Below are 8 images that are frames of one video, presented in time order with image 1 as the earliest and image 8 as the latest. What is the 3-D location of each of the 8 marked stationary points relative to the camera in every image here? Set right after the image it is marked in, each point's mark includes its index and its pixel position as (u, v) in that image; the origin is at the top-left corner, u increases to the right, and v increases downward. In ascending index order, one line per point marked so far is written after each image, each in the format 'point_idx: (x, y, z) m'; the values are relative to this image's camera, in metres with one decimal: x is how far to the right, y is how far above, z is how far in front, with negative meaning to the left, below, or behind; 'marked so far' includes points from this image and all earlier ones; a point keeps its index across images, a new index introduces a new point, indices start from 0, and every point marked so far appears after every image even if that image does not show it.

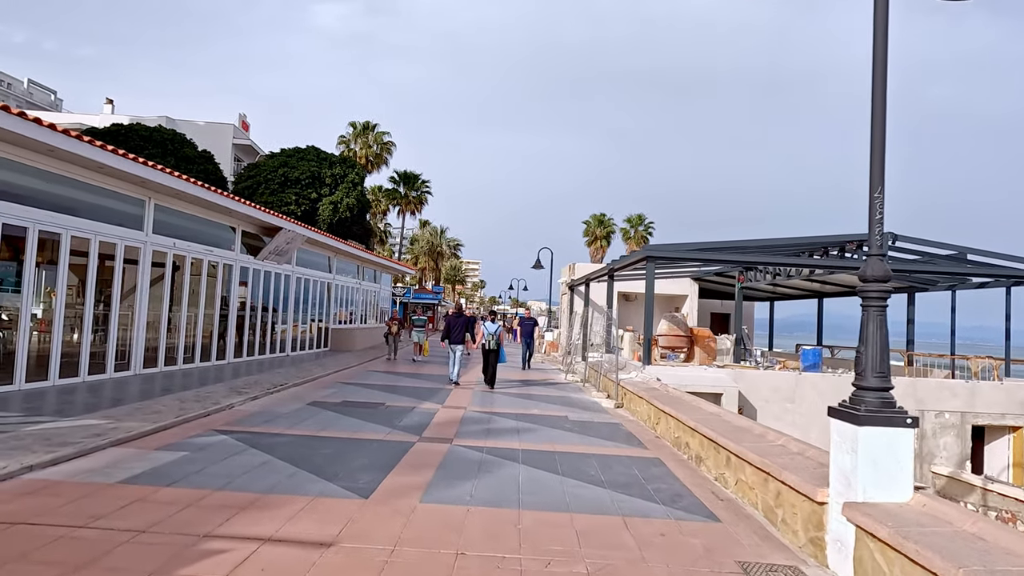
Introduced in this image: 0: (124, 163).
0: (-6.3, +2.0, +10.3) m
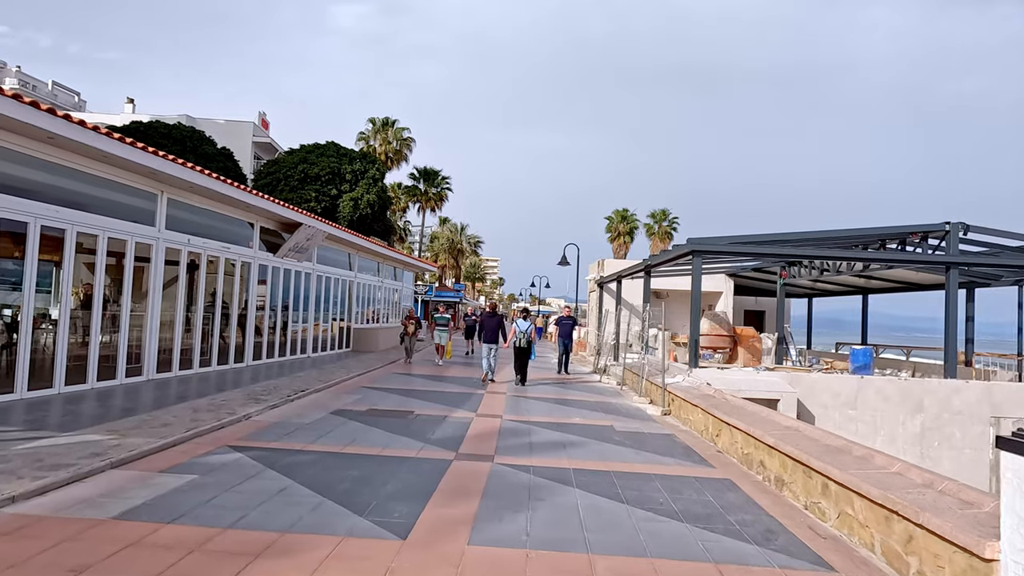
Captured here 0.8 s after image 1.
0: (-5.7, +2.0, +9.6) m
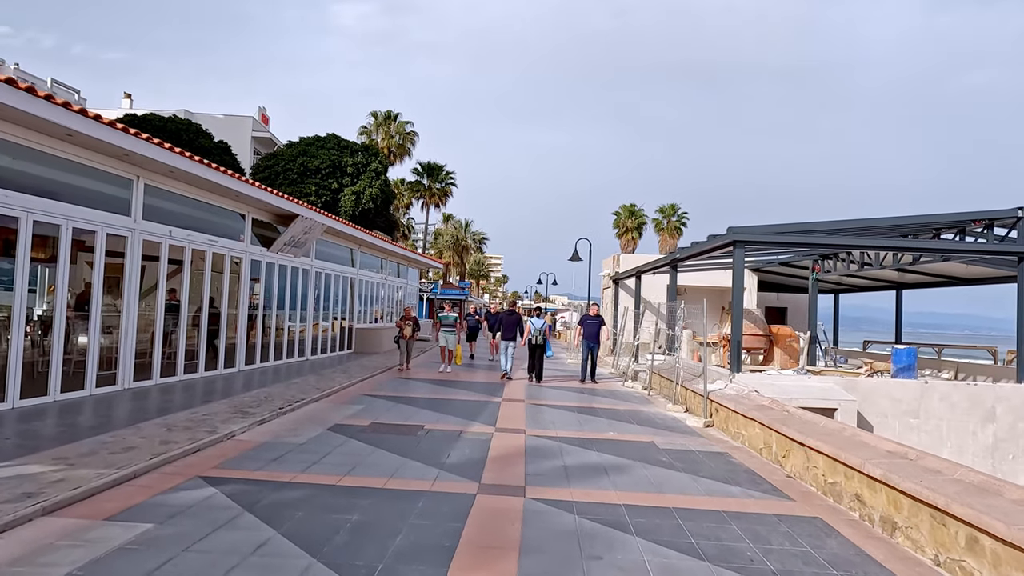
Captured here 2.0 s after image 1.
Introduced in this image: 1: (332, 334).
0: (-5.4, +2.0, +8.3) m
1: (-5.3, -1.4, +18.7) m
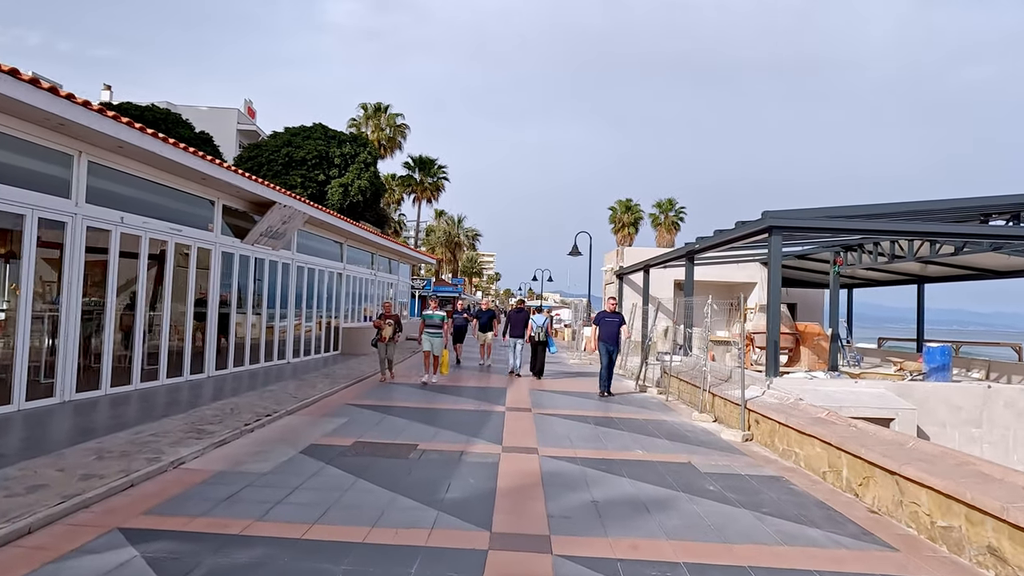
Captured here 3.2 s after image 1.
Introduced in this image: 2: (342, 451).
0: (-5.3, +2.1, +6.9) m
1: (-5.3, -1.3, +17.3) m
2: (-1.8, -1.7, +6.6) m
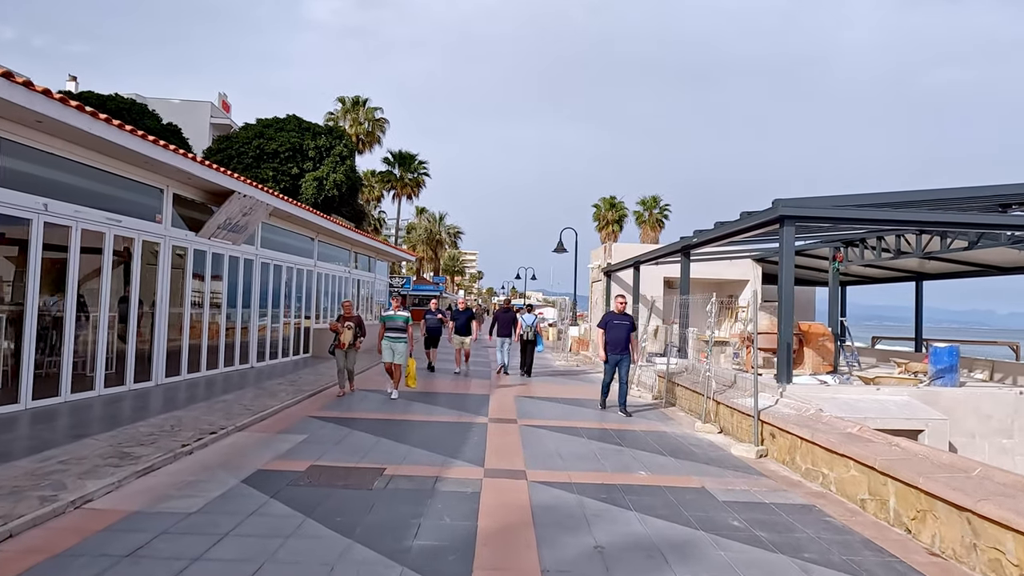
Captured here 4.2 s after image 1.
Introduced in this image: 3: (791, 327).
0: (-5.4, +2.1, +5.7) m
1: (-5.7, -1.2, +16.1) m
2: (-1.9, -1.7, +5.6) m
3: (+3.7, -0.5, +8.4) m
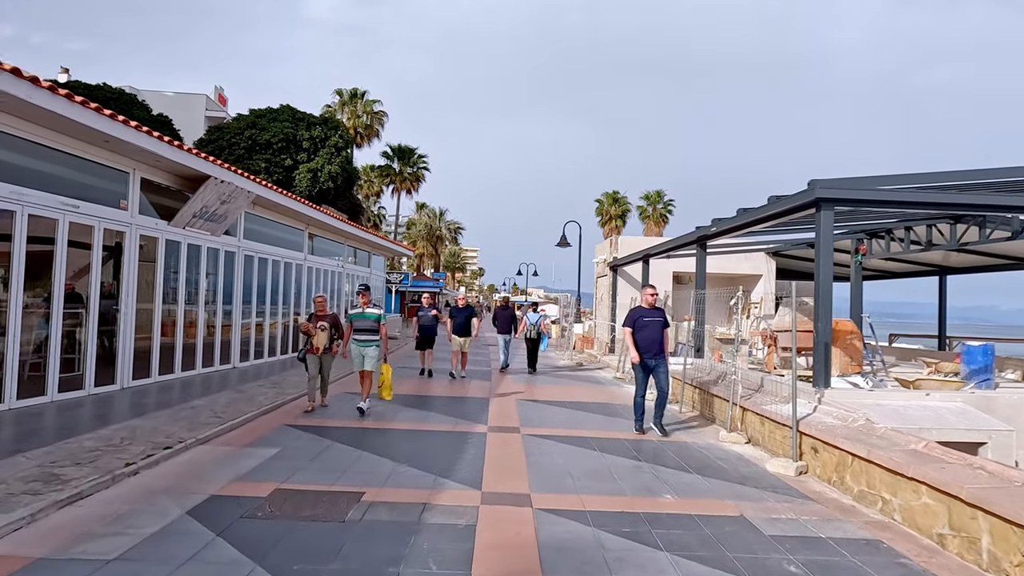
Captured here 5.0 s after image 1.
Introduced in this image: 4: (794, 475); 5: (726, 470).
0: (-5.4, +2.2, +4.8) m
1: (-5.7, -1.1, +15.2) m
2: (-1.9, -1.6, +4.6) m
3: (+3.7, -0.4, +7.4) m
4: (+2.7, -1.8, +6.2) m
5: (+2.1, -1.8, +6.3) m
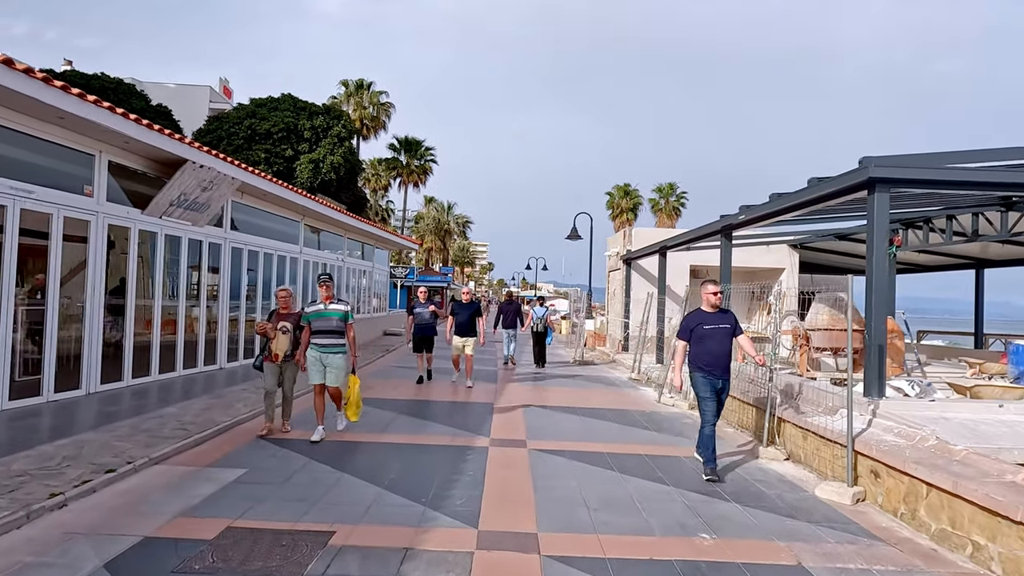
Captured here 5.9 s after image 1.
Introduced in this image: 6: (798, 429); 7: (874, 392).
0: (-5.4, +2.2, +3.9) m
1: (-5.5, -1.0, +14.3) m
2: (-1.9, -1.6, +3.7) m
3: (+3.7, -0.4, +6.4) m
4: (+2.8, -1.8, +5.2) m
5: (+2.1, -1.8, +5.4) m
6: (+3.0, -1.5, +6.7) m
7: (+3.6, -1.0, +6.4) m
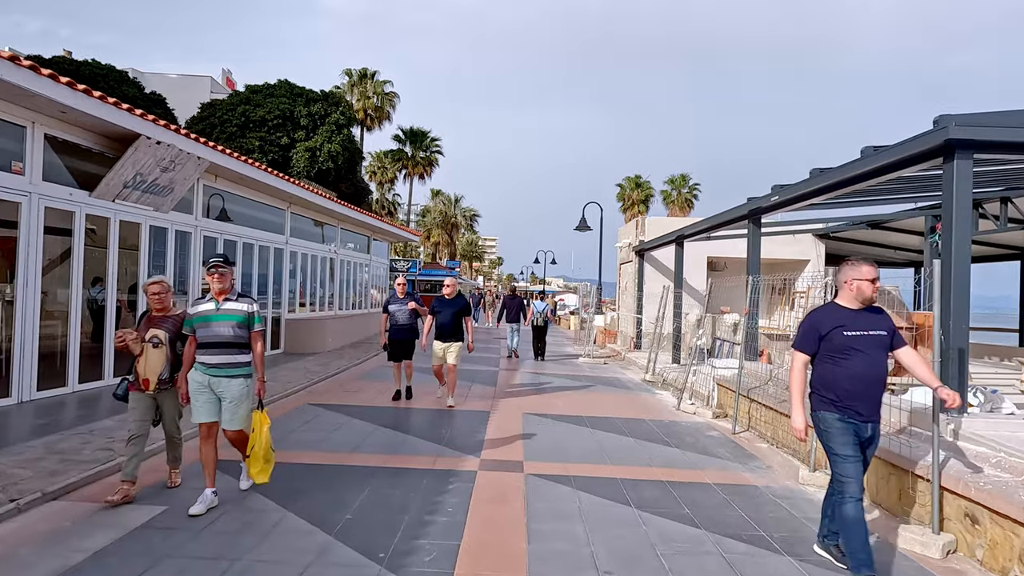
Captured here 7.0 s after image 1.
0: (-5.5, +2.3, +2.8) m
1: (-5.4, -0.8, +13.2) m
2: (-2.0, -1.5, +2.6) m
3: (+3.7, -0.3, +5.2) m
4: (+2.7, -1.7, +4.0) m
5: (+2.1, -1.7, +4.2) m
6: (+2.9, -1.4, +5.5) m
7: (+3.6, -0.9, +5.2) m
